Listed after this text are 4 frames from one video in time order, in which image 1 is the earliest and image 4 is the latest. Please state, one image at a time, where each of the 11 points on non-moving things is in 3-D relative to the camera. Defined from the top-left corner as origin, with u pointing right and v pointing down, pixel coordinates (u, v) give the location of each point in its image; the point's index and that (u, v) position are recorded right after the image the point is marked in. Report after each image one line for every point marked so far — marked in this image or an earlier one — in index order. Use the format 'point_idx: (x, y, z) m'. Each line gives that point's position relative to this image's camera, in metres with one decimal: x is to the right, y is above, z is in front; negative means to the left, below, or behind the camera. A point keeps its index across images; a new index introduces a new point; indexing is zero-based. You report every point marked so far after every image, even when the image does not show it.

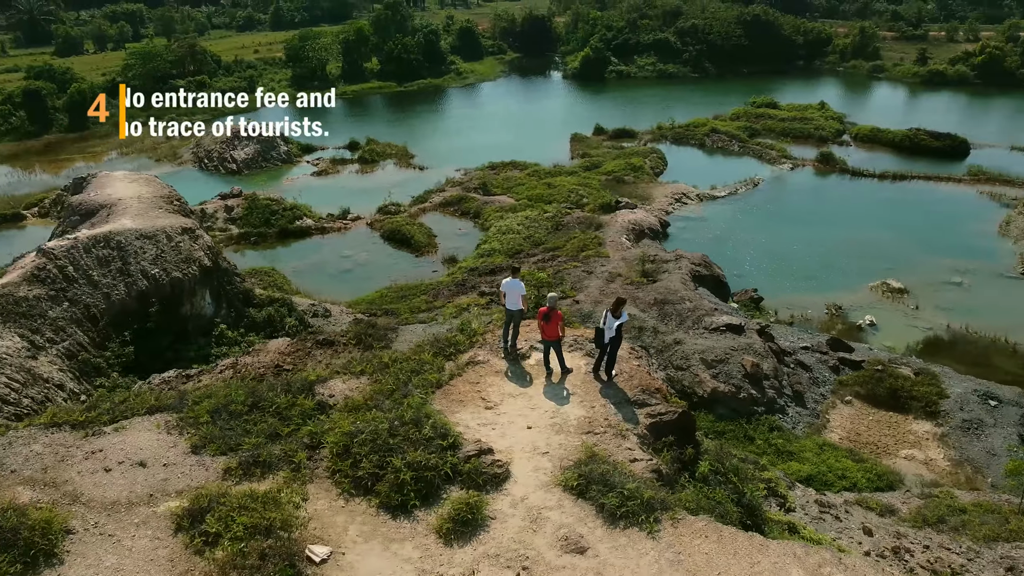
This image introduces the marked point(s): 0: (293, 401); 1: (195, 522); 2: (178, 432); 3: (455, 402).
0: (-1.9, -1.0, +7.1) m
1: (-2.2, -1.5, +5.7) m
2: (-2.7, -1.2, +6.7) m
3: (-0.5, -1.0, +7.0) m
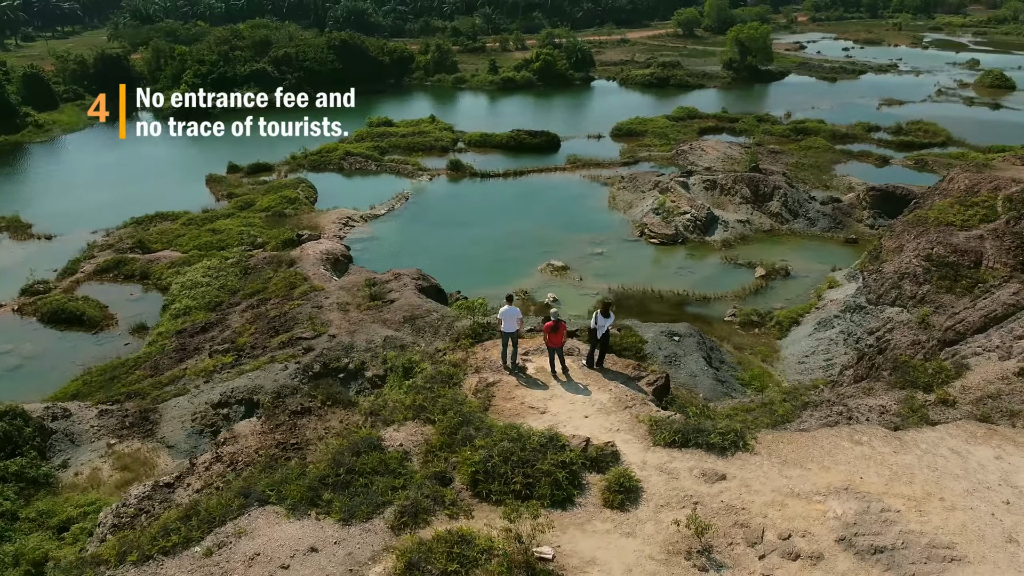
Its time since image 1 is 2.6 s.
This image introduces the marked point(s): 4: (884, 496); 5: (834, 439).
0: (-1.3, -1.6, +7.7) m
1: (-0.7, -2.1, +6.3) m
2: (-1.7, -1.9, +6.9) m
3: (0.0, -1.3, +8.2) m
4: (+3.1, -1.7, +6.6) m
5: (+3.0, -1.4, +7.5) m
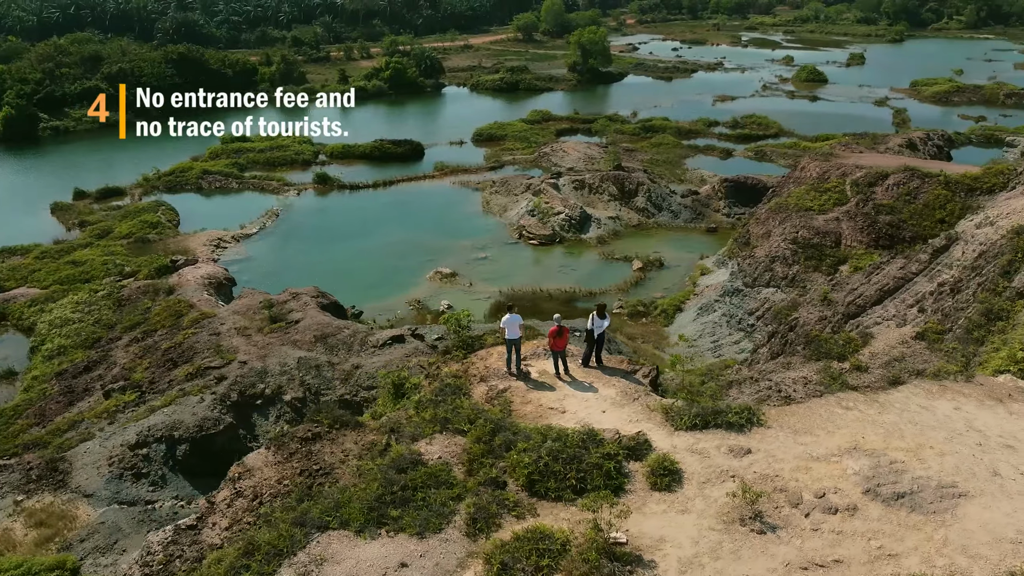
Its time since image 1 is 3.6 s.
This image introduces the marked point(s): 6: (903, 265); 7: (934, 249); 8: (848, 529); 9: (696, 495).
0: (-0.9, -1.8, +8.0) m
1: (0.0, -2.2, +6.7) m
2: (-1.2, -2.2, +7.1) m
3: (+0.3, -1.4, +8.7) m
4: (+3.6, -1.5, +7.7) m
5: (+3.3, -1.3, +8.6) m
6: (+7.7, +0.4, +16.0) m
7: (+8.2, +0.7, +15.6) m
8: (+2.8, -2.0, +6.8) m
9: (+1.7, -1.9, +7.4) m
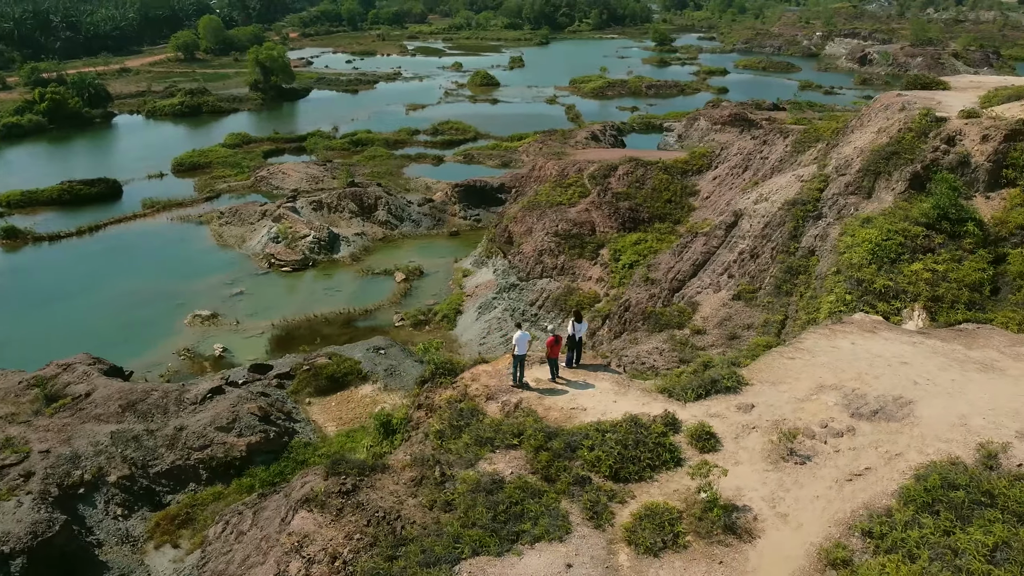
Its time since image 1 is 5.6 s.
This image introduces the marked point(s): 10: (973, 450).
0: (0.0, -2.1, +8.6) m
1: (+1.3, -2.3, +7.7) m
2: (+0.1, -2.5, +7.7) m
3: (+0.7, -1.6, +9.7) m
4: (+4.1, -1.2, +10.0) m
5: (+3.5, -1.0, +10.8) m
6: (+4.5, +1.1, +19.2) m
7: (+5.0, +1.5, +19.0) m
8: (+3.8, -1.7, +9.0) m
9: (+2.5, -1.8, +9.1) m
10: (+4.8, -1.7, +8.5) m
